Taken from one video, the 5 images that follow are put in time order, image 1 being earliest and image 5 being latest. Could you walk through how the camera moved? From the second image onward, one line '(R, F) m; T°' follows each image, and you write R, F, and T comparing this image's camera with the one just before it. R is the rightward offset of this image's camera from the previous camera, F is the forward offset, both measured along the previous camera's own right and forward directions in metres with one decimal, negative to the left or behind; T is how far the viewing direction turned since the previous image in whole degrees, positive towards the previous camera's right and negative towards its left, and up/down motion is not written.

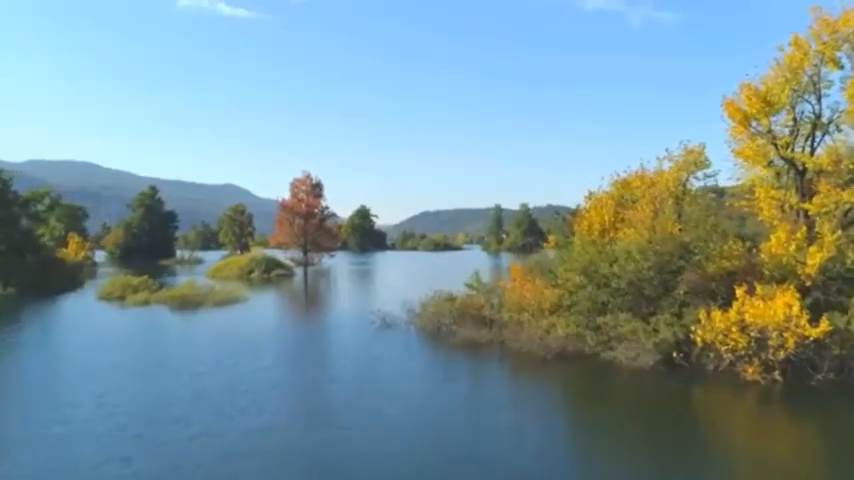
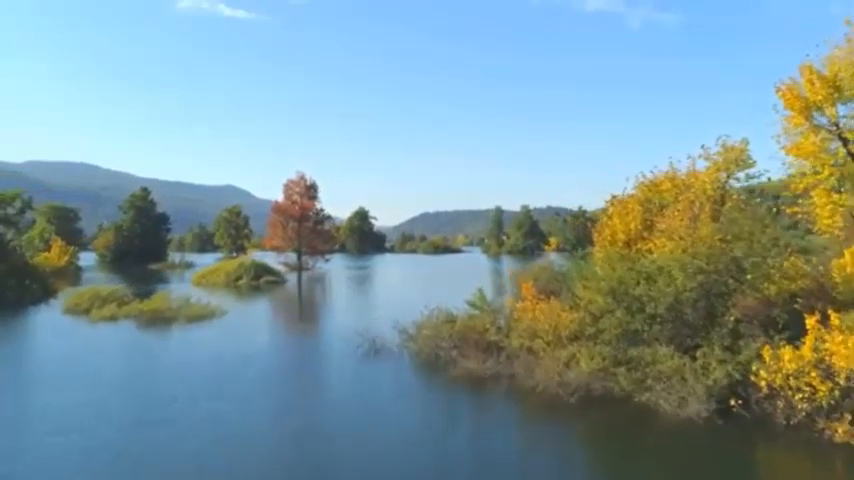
(+0.1, +3.1) m; 0°
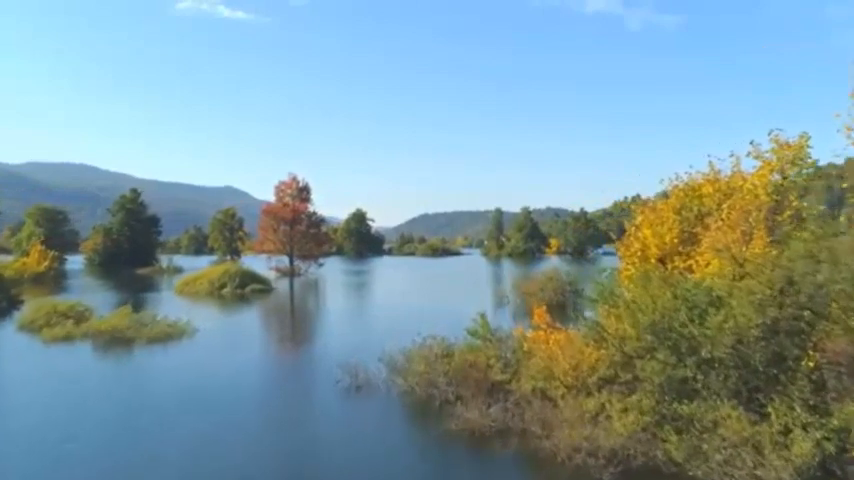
(+0.1, +3.3) m; 0°
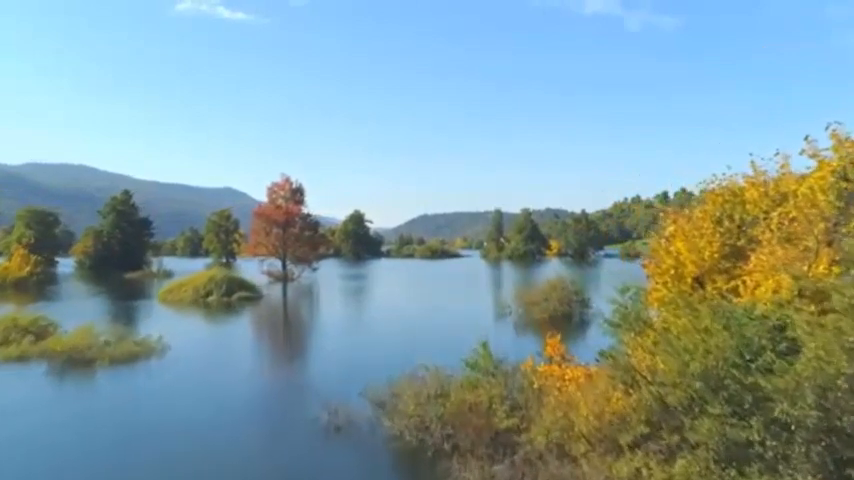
(+0.1, +2.6) m; 0°
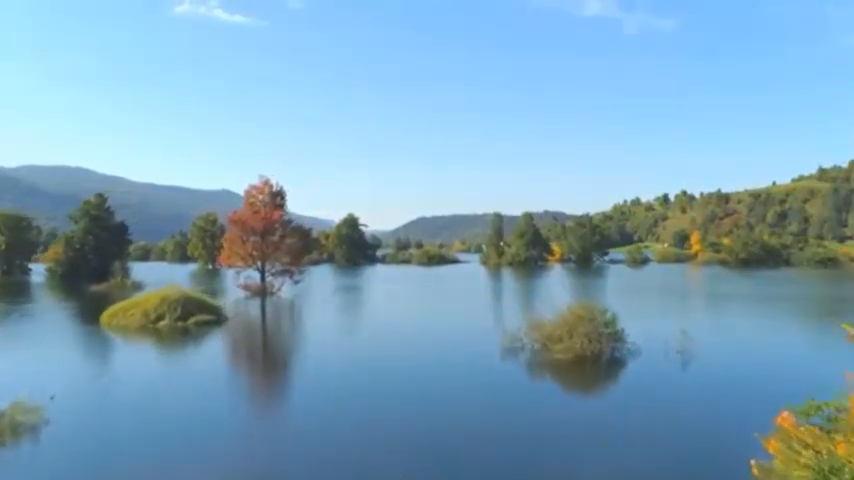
(+0.2, +7.5) m; 0°
